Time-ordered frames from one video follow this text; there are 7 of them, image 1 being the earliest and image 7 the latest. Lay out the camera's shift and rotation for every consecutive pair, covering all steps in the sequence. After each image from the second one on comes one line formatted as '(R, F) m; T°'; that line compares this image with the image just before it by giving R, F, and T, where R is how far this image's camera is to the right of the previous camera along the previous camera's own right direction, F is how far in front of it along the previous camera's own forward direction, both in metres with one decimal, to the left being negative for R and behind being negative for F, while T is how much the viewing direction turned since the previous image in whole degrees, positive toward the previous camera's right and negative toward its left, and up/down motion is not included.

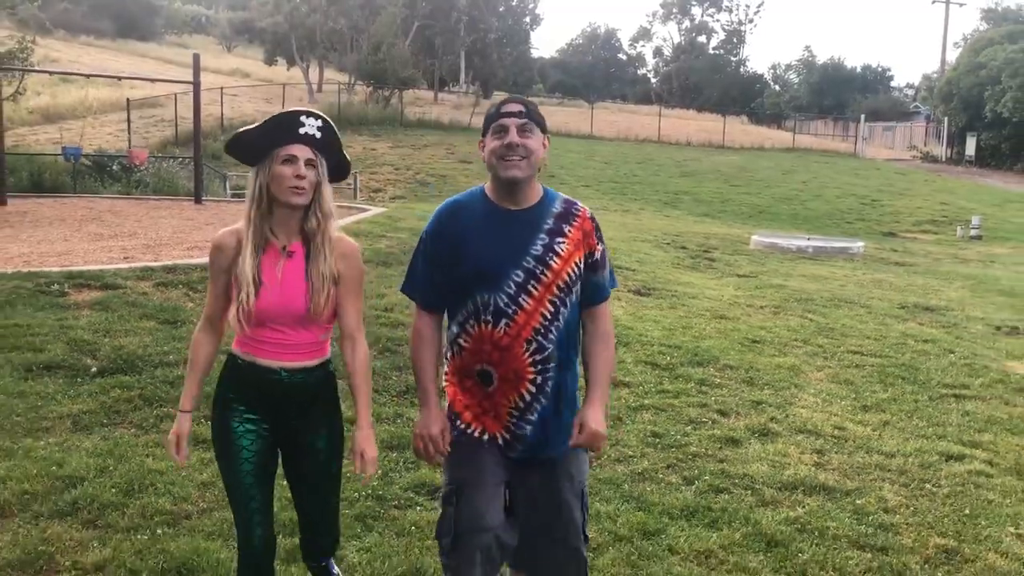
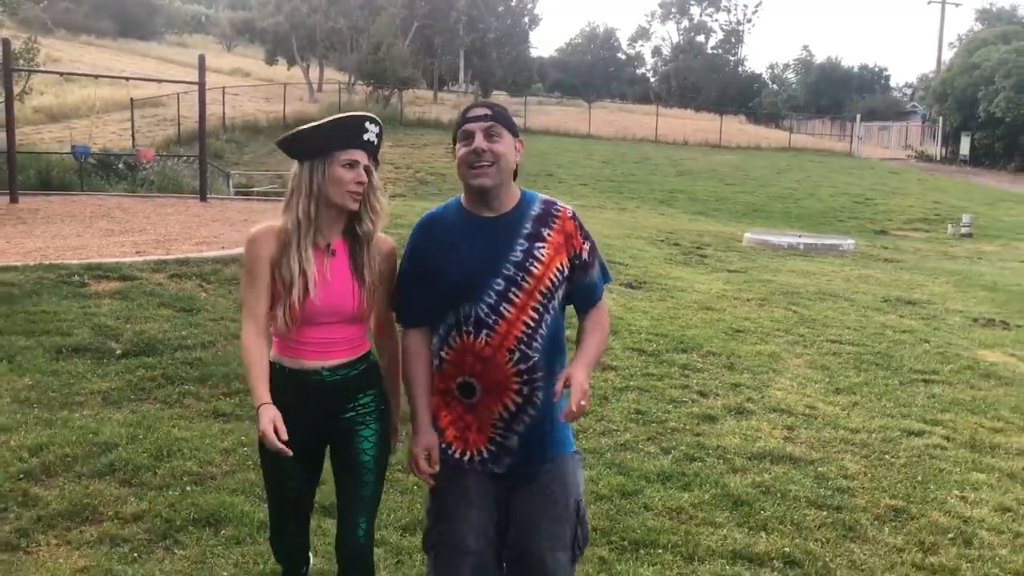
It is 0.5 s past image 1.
(+0.1, -0.4) m; 0°
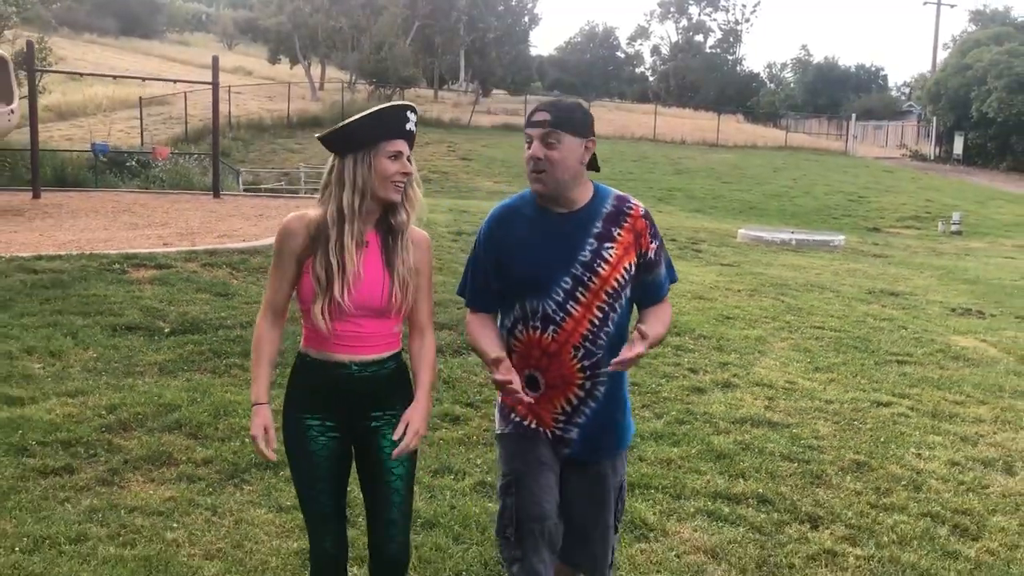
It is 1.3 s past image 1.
(-0.1, -0.6) m; 0°
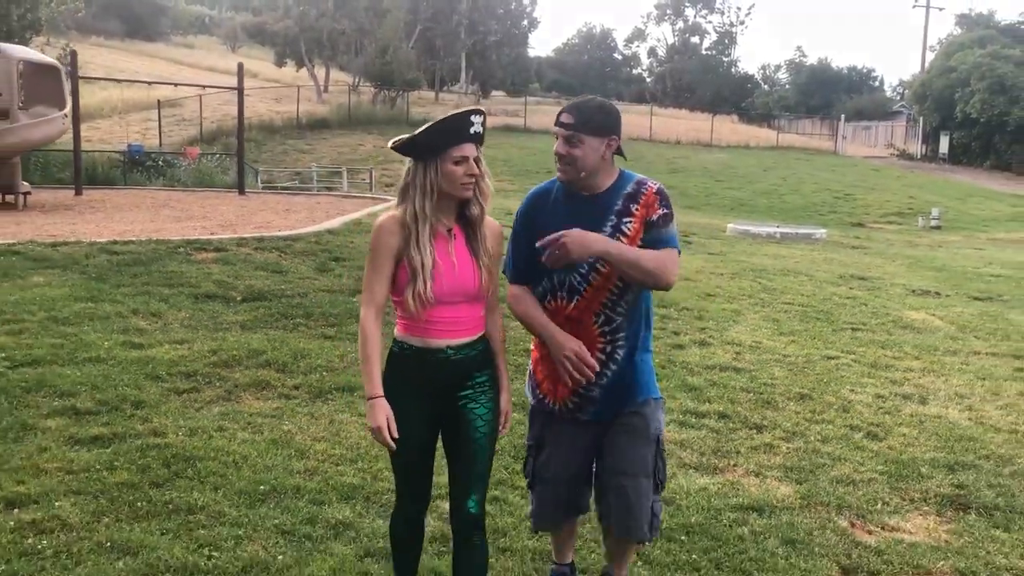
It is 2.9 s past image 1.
(-0.2, -1.3) m; 0°
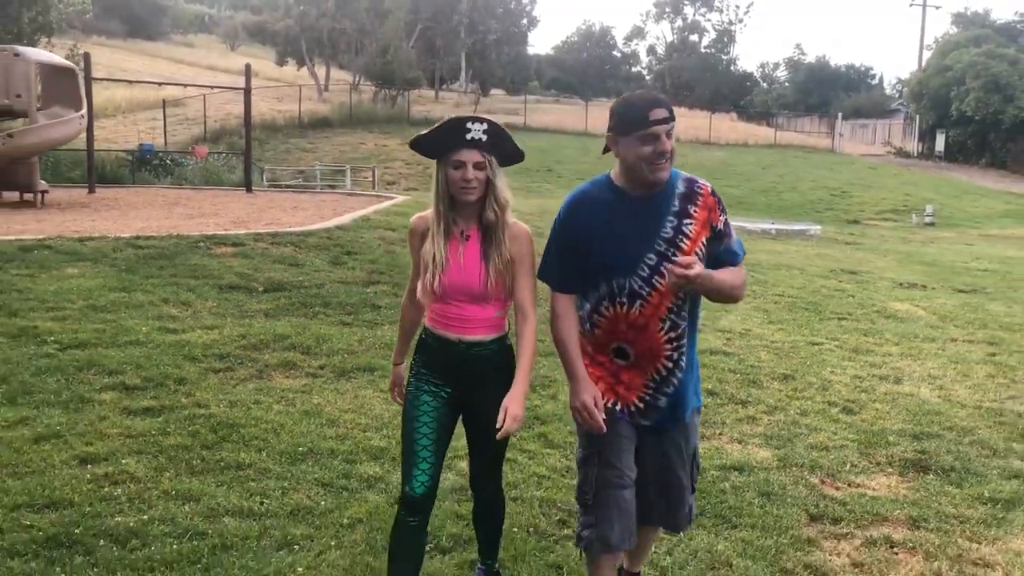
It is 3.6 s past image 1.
(-0.1, -0.5) m; 0°
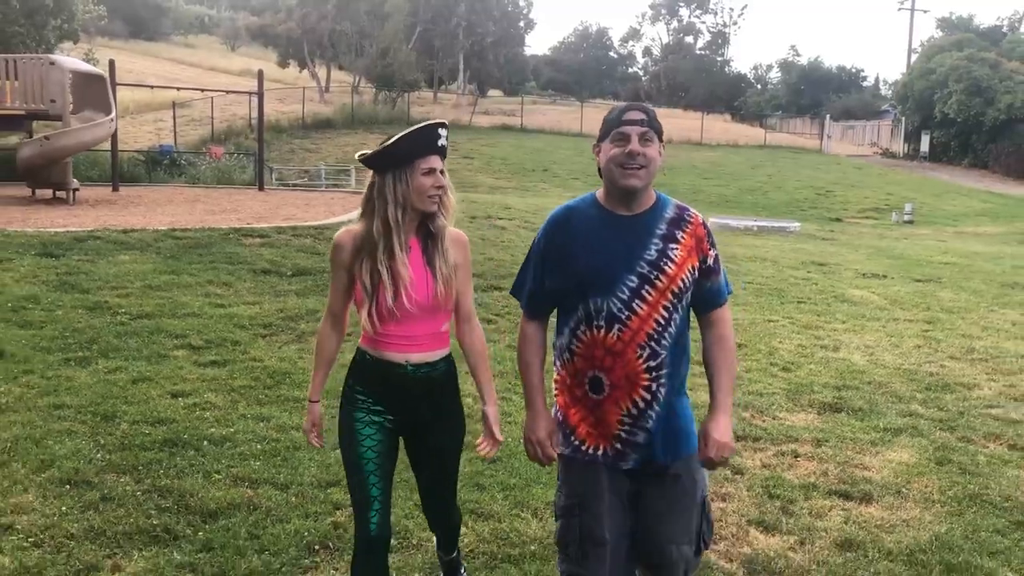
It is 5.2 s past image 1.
(0.0, -1.2) m; 0°
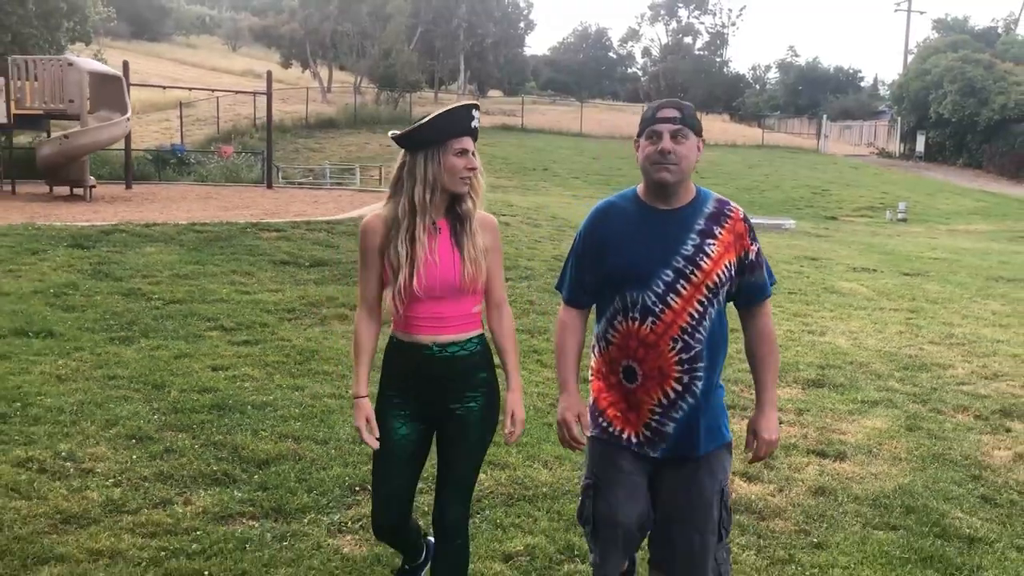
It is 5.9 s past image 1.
(-0.1, -0.5) m; 0°
